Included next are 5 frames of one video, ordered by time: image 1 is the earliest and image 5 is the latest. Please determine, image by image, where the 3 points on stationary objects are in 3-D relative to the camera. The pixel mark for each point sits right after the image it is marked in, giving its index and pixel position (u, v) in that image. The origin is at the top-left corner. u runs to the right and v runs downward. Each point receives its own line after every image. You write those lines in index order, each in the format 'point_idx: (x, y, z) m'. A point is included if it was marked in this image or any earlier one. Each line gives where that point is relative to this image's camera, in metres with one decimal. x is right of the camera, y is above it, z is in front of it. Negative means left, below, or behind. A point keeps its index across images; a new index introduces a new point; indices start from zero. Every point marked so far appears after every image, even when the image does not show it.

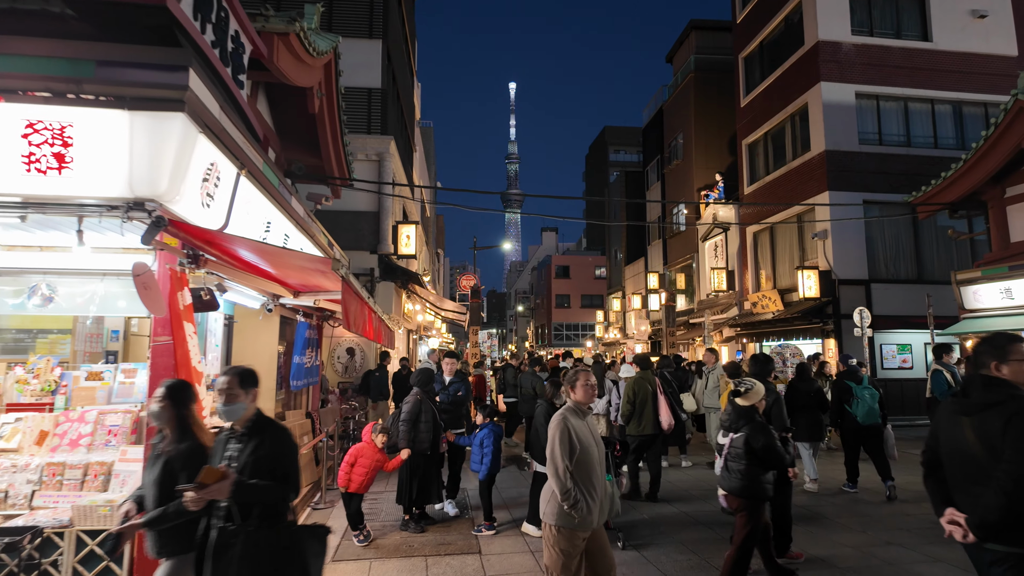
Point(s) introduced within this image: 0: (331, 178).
0: (-3.2, +1.9, +10.6) m
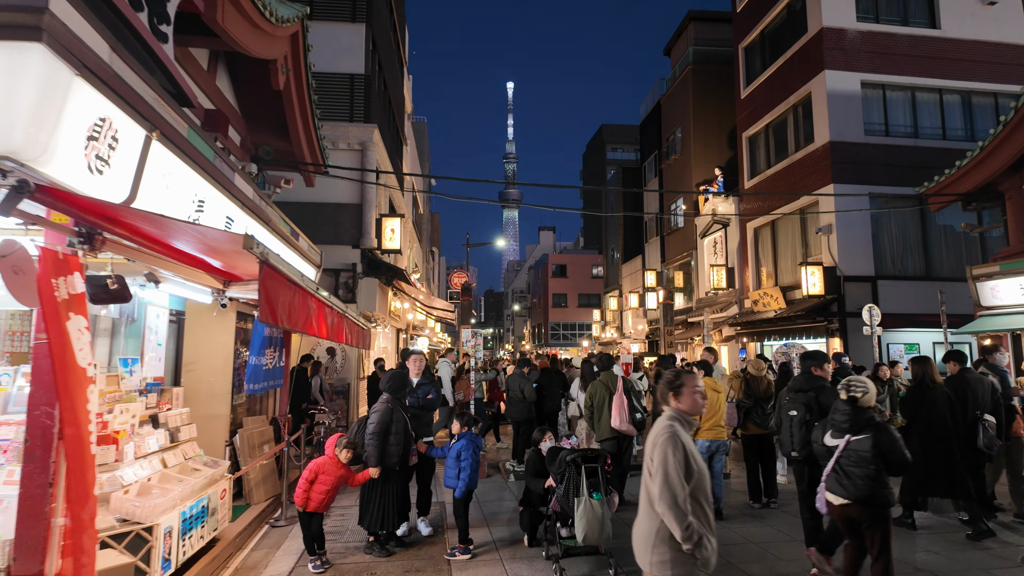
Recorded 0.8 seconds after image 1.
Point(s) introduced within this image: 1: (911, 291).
0: (-3.5, +2.0, +9.8) m
1: (+11.6, -0.1, +17.3) m
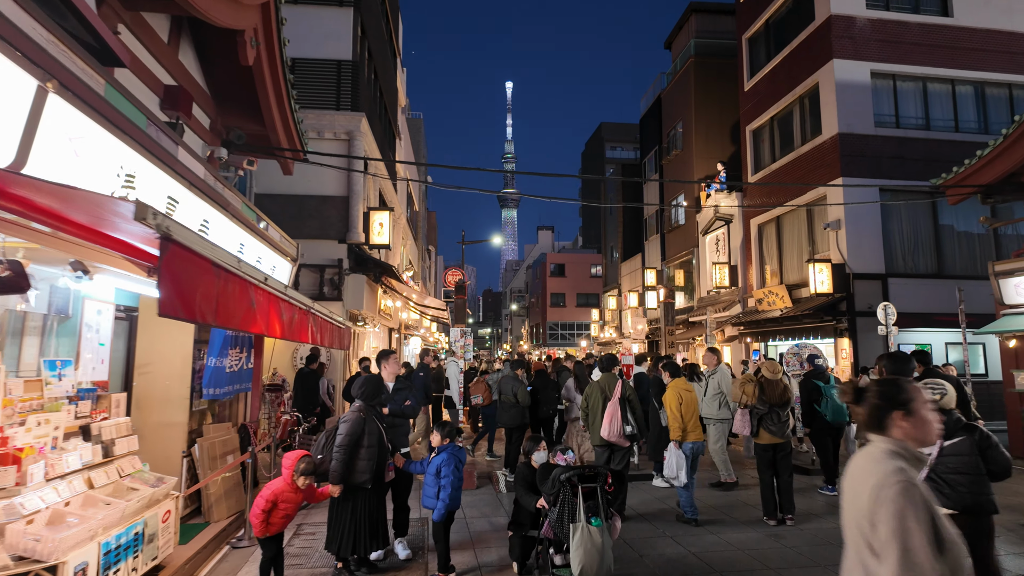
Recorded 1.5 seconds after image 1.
0: (-3.6, +2.1, +9.0) m
1: (+11.4, -0.1, +16.6) m
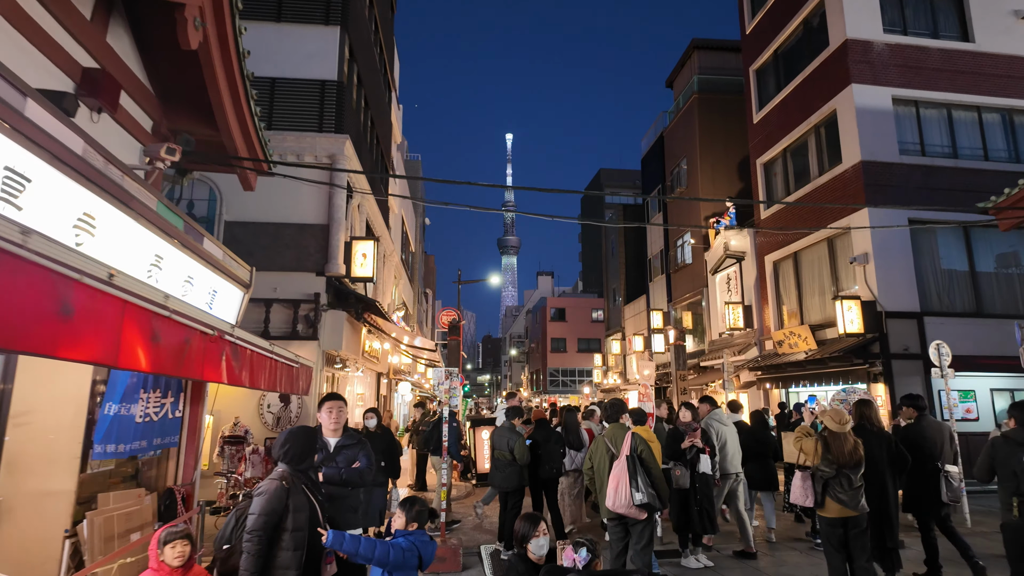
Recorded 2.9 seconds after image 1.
0: (-3.6, +1.7, +7.7) m
1: (+11.4, -1.1, +15.0) m
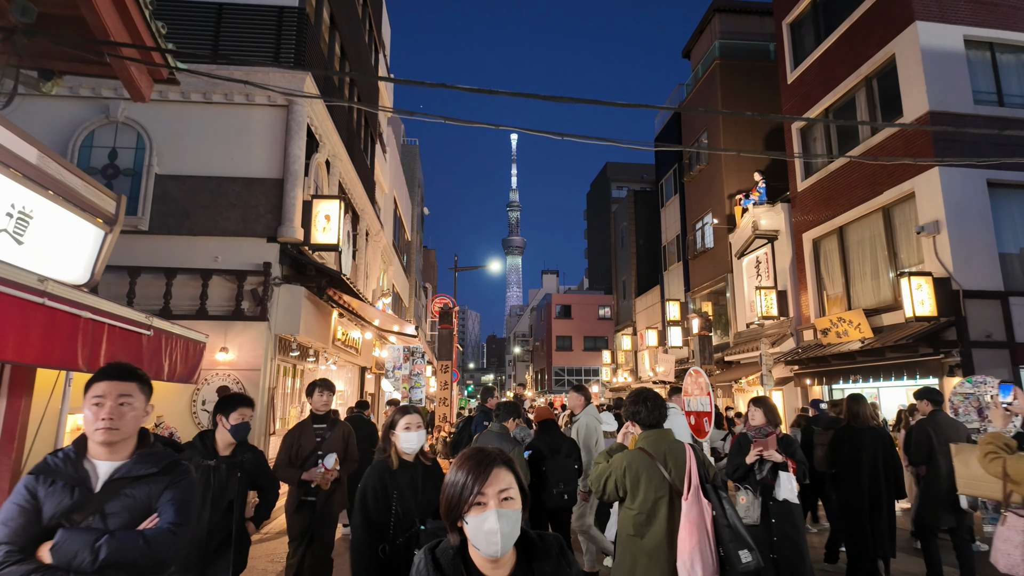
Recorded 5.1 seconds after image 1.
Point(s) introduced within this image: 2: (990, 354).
0: (-3.7, +2.2, +5.2) m
1: (+11.4, -0.5, +12.5) m
2: (+9.5, -1.3, +11.9) m
